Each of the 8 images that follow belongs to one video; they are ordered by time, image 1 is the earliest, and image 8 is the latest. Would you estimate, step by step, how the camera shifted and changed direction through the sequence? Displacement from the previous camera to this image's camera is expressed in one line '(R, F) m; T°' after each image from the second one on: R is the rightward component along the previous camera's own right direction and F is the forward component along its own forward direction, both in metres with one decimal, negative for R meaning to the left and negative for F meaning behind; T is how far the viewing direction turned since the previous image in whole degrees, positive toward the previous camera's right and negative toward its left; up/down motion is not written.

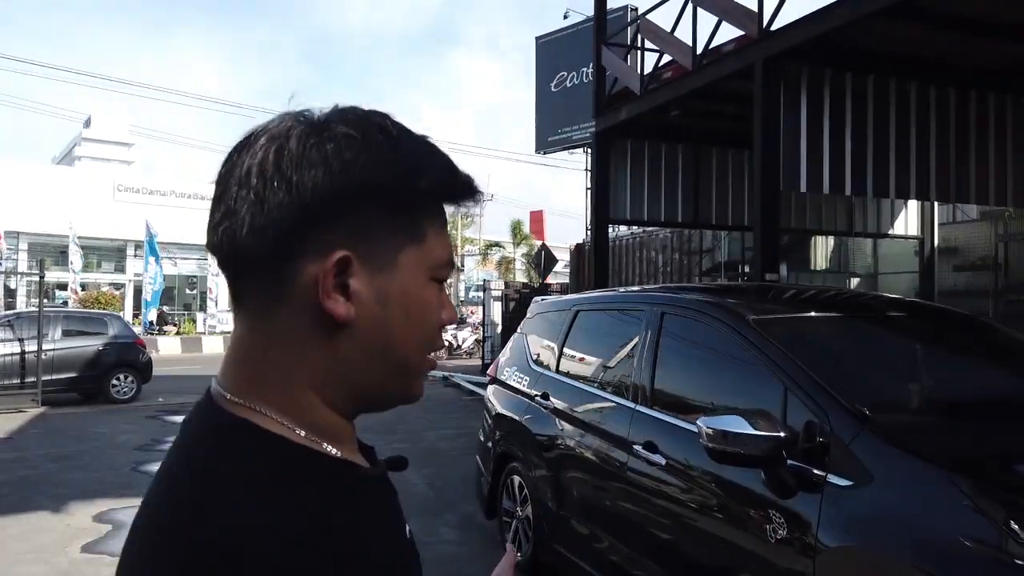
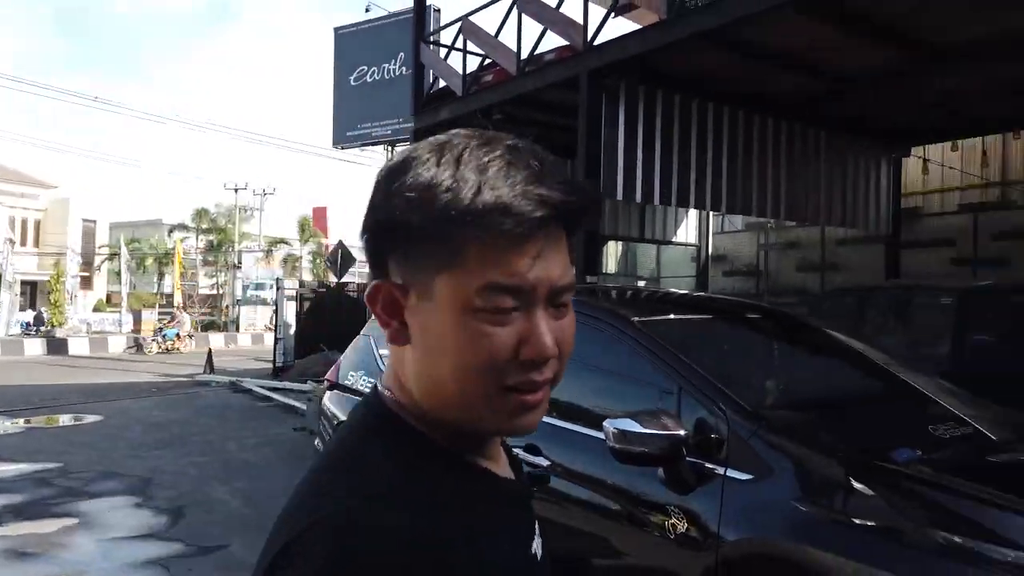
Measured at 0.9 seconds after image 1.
(-0.4, +0.2) m; +16°
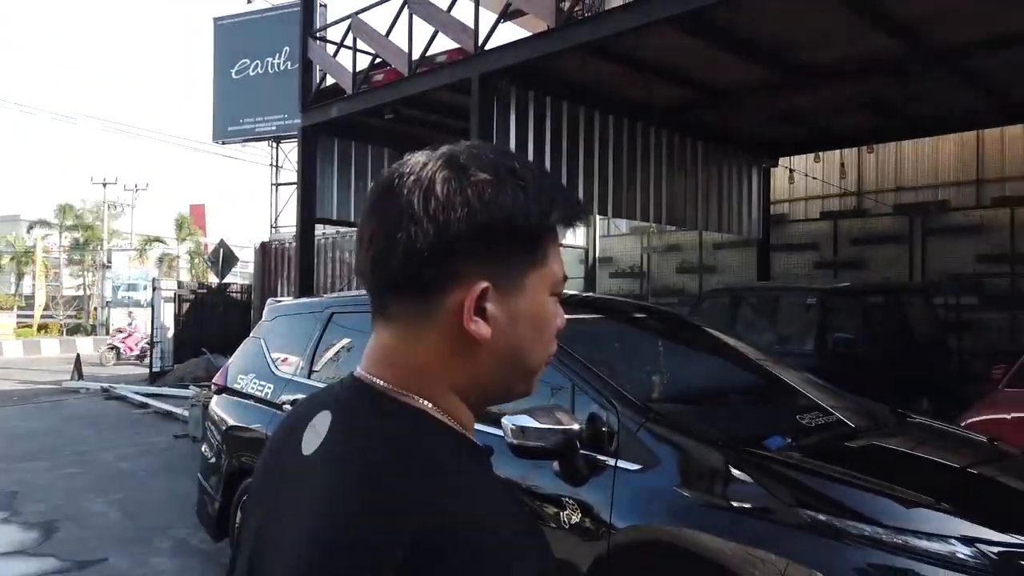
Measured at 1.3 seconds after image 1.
(0.0, -0.1) m; +8°
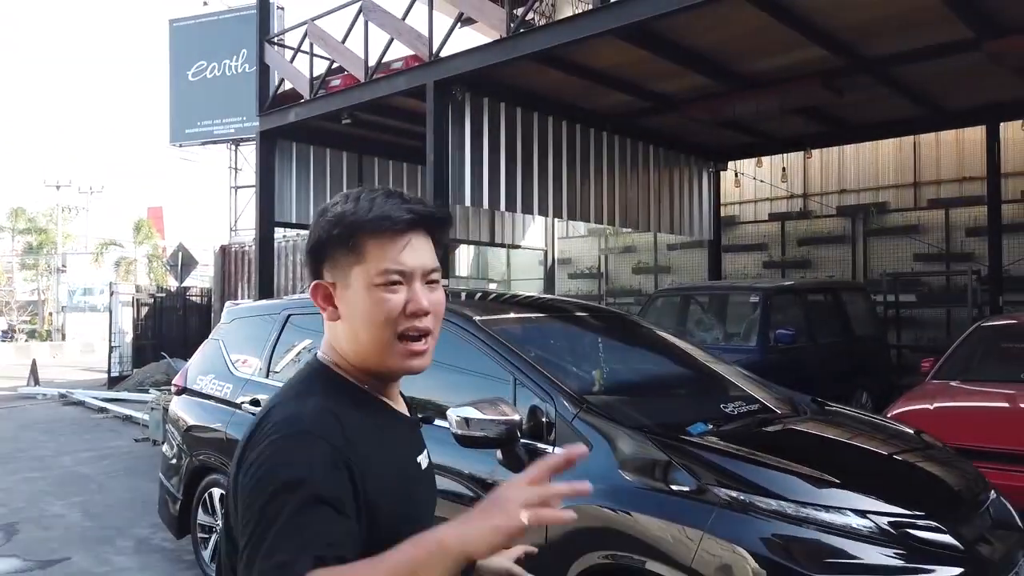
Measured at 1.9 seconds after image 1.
(+0.1, -0.2) m; +3°
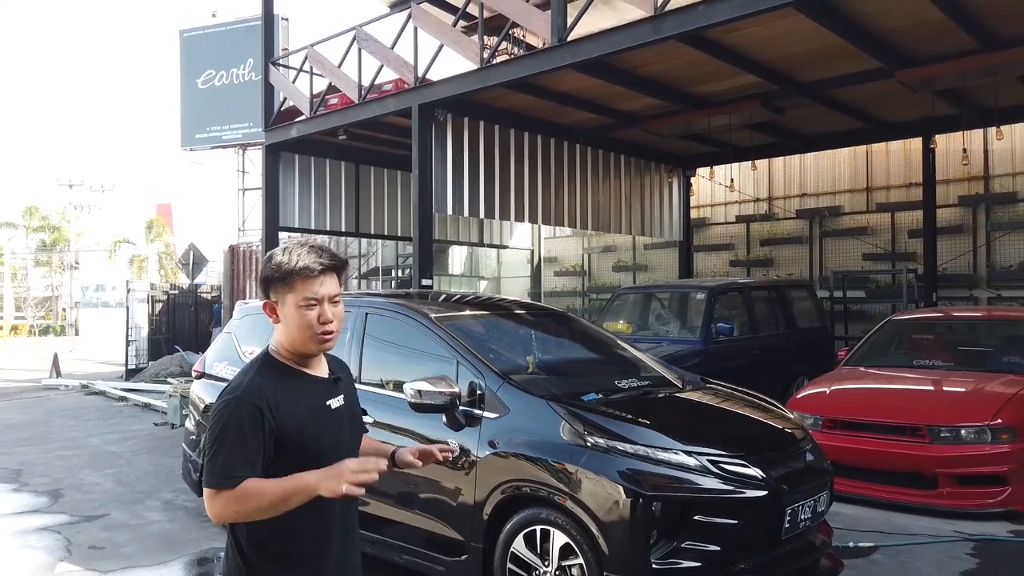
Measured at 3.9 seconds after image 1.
(+0.4, -1.0) m; -1°
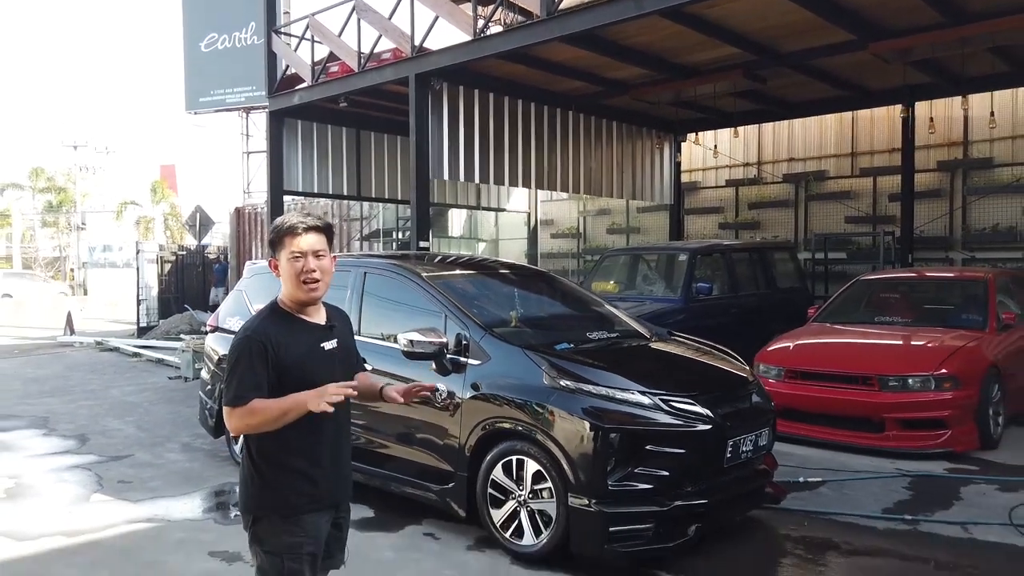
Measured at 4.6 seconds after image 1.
(+0.1, -0.5) m; 0°
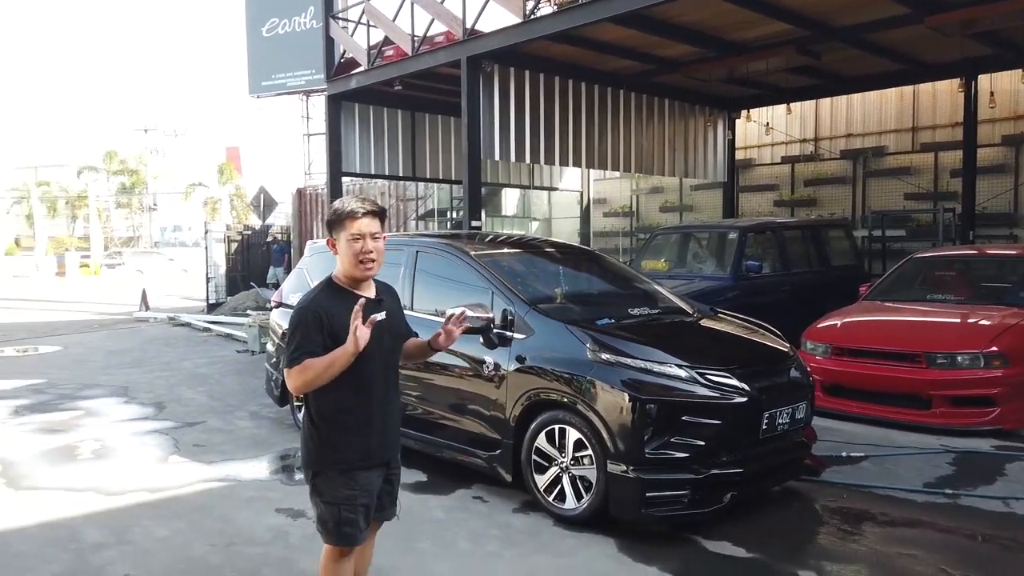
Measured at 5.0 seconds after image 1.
(+0.1, -0.2) m; -4°
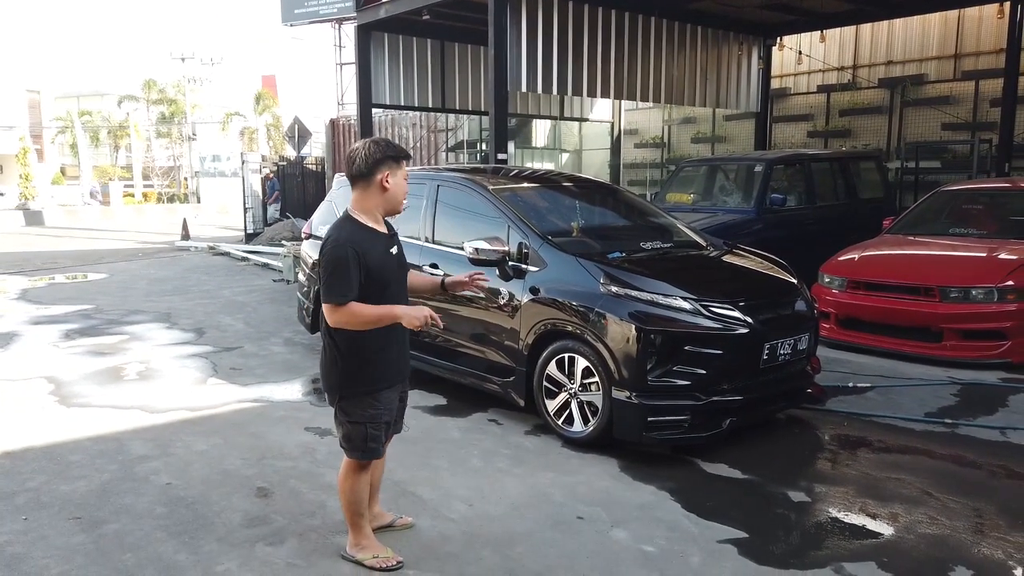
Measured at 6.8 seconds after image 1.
(+0.1, -0.2) m; -3°
